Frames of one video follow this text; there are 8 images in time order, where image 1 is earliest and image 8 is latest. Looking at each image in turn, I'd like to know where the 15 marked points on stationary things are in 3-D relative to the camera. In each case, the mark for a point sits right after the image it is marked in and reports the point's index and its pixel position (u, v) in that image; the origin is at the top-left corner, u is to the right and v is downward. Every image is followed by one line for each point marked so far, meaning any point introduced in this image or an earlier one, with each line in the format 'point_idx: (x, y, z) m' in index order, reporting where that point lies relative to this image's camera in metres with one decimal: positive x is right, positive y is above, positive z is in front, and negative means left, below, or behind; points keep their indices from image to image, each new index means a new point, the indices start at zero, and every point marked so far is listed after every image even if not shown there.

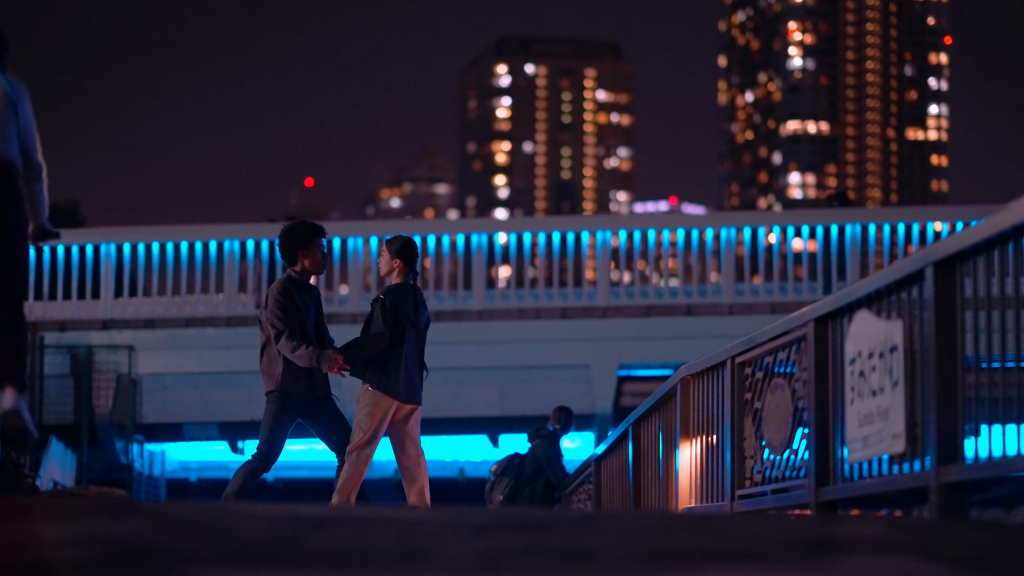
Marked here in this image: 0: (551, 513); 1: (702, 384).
0: (+0.1, -0.6, +3.7) m
1: (+0.9, -0.5, +6.8) m
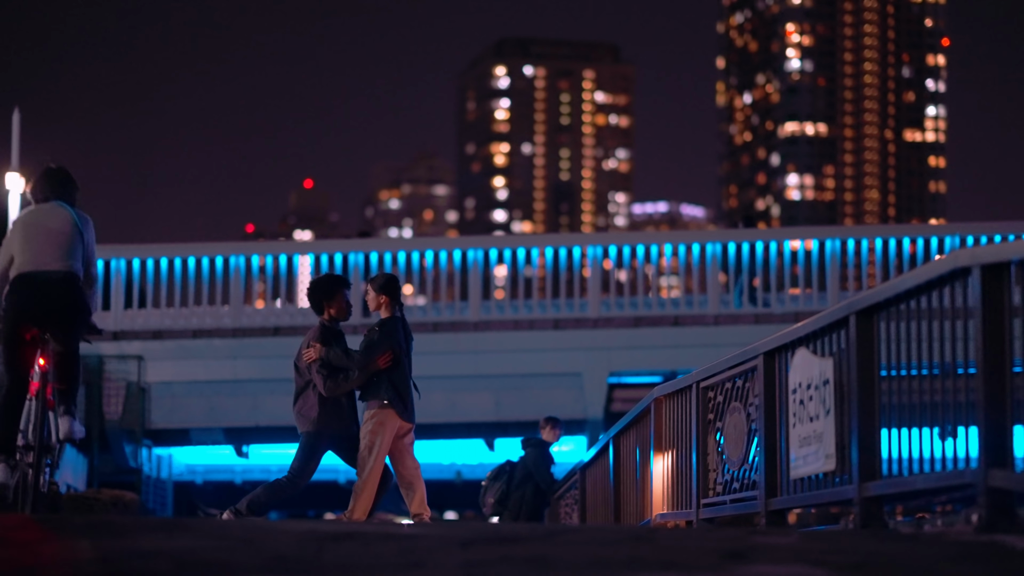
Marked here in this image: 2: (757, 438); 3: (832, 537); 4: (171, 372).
0: (0.0, -0.7, +4.4) m
1: (+0.9, -0.6, +7.5) m
2: (+1.1, -0.6, +6.2) m
3: (+0.9, -0.7, +4.3) m
4: (-4.0, -0.9, +16.5) m
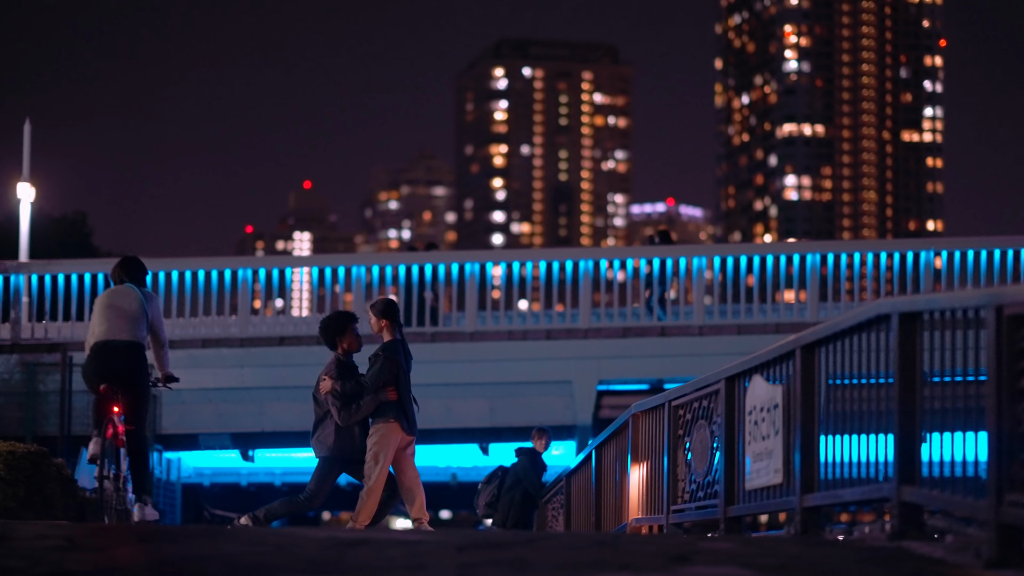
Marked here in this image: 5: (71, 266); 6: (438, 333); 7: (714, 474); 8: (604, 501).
0: (0.0, -0.9, +5.2) m
1: (+0.8, -0.8, +8.3) m
2: (+1.0, -0.7, +7.0) m
3: (+0.9, -0.9, +5.1) m
4: (-4.1, -1.1, +17.3) m
5: (-5.5, +0.3, +17.7) m
6: (-0.9, -0.5, +17.2) m
7: (+1.0, -0.9, +7.1) m
8: (+0.6, -1.4, +9.6) m
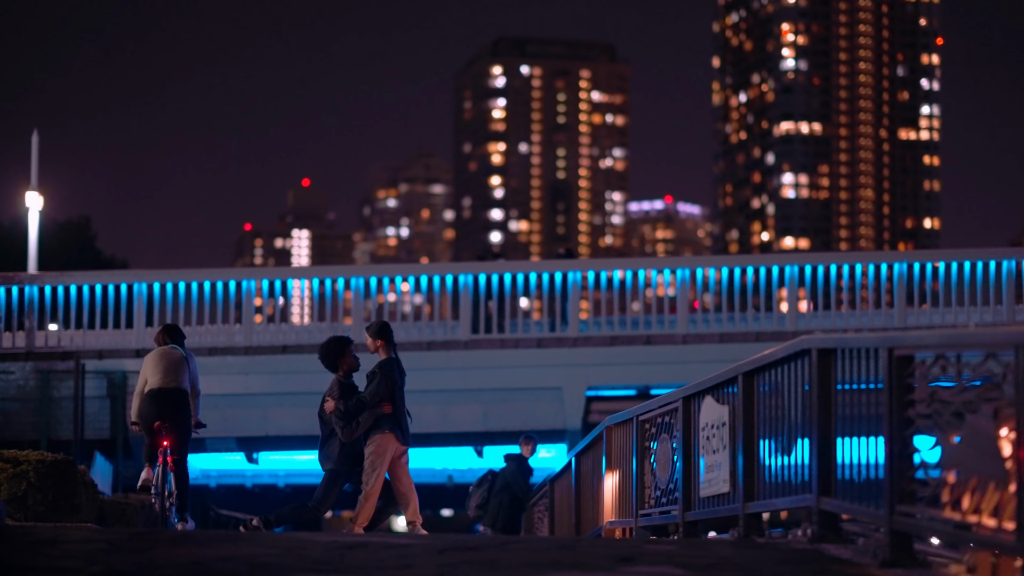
0: (-0.1, -1.1, +6.1) m
1: (+0.7, -0.9, +9.2) m
2: (+0.9, -0.9, +7.9) m
3: (+0.8, -1.1, +5.9) m
4: (-4.2, -1.2, +18.2) m
5: (-5.6, +0.1, +18.6) m
6: (-1.0, -0.7, +18.1) m
7: (+0.9, -1.1, +8.0) m
8: (+0.5, -1.5, +10.5) m
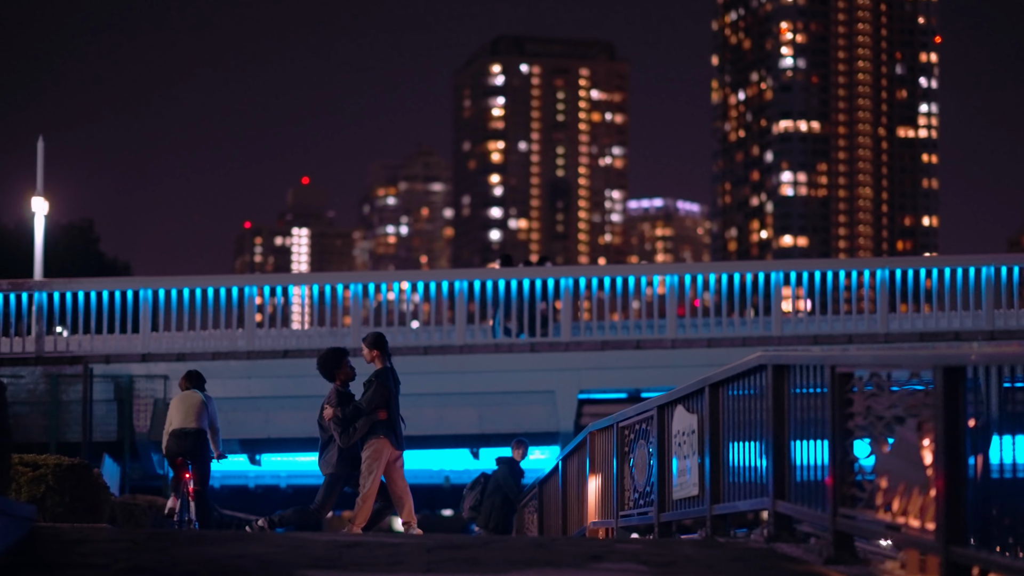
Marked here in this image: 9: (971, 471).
0: (-0.2, -1.2, +6.7) m
1: (+0.6, -1.0, +9.8) m
2: (+0.8, -1.0, +8.5) m
3: (+0.7, -1.2, +6.5) m
4: (-4.3, -1.3, +18.8) m
5: (-5.7, 0.0, +19.2) m
6: (-1.1, -0.8, +18.7) m
7: (+0.8, -1.2, +8.6) m
8: (+0.5, -1.6, +11.1) m
9: (+1.5, -0.6, +4.8) m
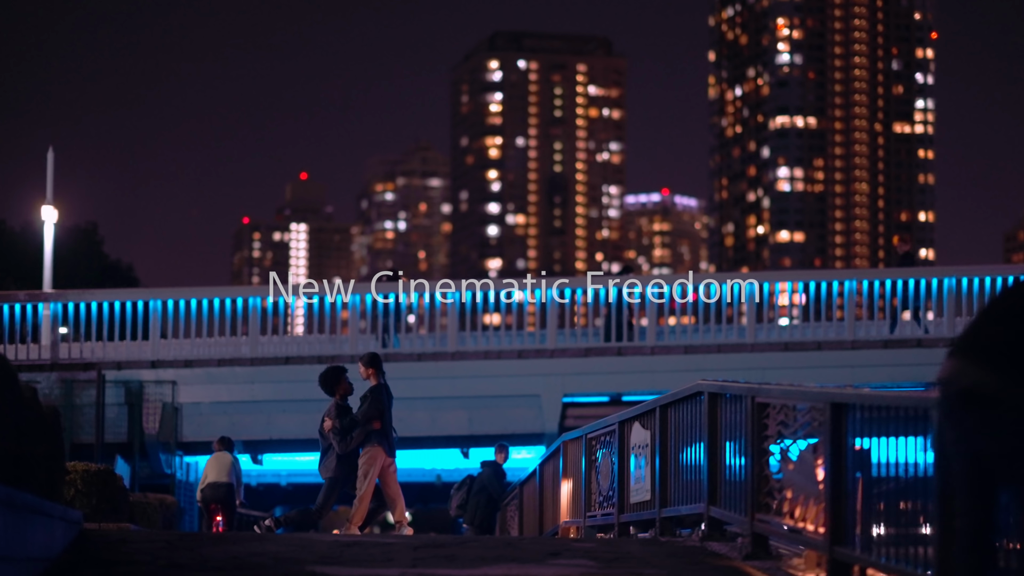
0: (-0.3, -1.4, +7.8) m
1: (+0.5, -1.2, +11.0) m
2: (+0.7, -1.2, +9.7) m
3: (+0.6, -1.4, +7.7) m
4: (-4.4, -1.5, +20.0) m
5: (-5.8, -0.1, +20.3) m
6: (-1.2, -0.9, +19.9) m
7: (+0.7, -1.4, +9.7) m
8: (+0.3, -1.8, +12.2) m
9: (+1.4, -0.8, +5.9) m
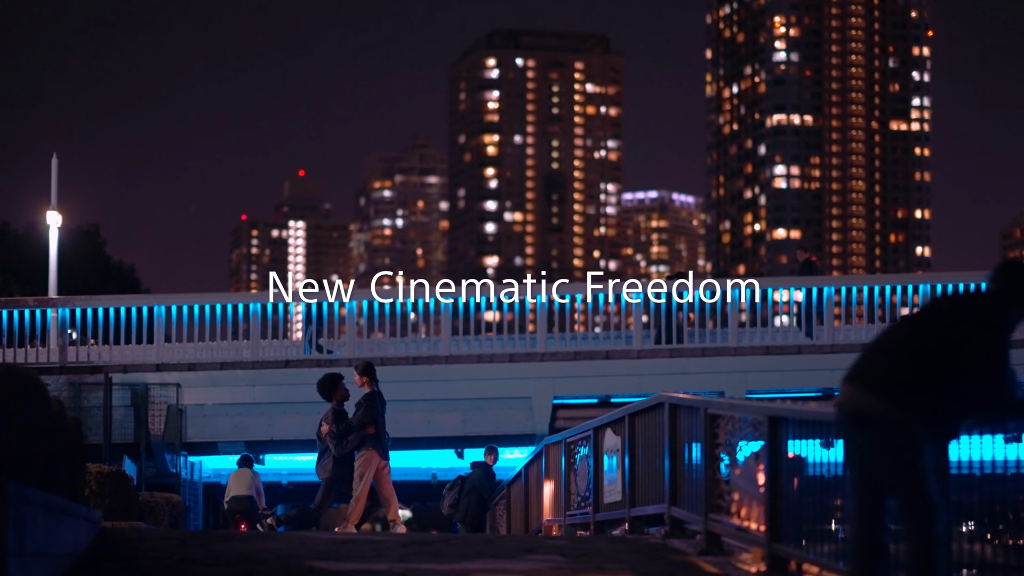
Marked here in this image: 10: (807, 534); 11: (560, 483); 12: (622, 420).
0: (-0.4, -1.5, +8.7) m
1: (+0.4, -1.3, +11.8) m
2: (+0.6, -1.3, +10.5) m
3: (+0.5, -1.5, +8.5) m
4: (-4.6, -1.6, +20.8) m
5: (-6.0, -0.2, +21.1) m
6: (-1.4, -1.0, +20.7) m
7: (+0.6, -1.5, +10.6) m
8: (+0.2, -1.9, +13.0) m
9: (+1.3, -0.9, +6.7) m
10: (+1.3, -1.2, +6.6) m
11: (+0.4, -1.6, +11.6) m
12: (+0.7, -0.9, +9.6) m
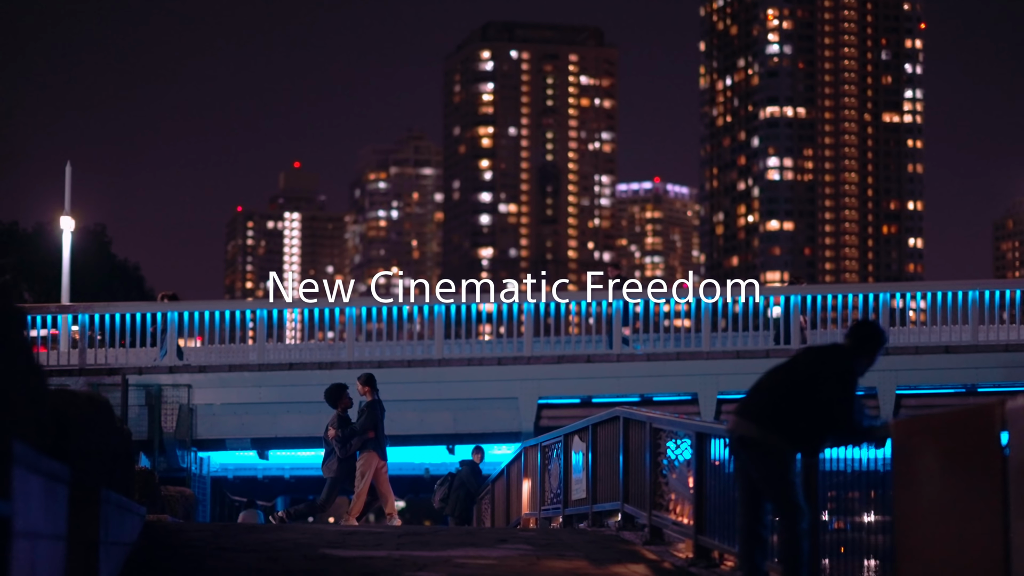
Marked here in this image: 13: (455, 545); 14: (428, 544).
0: (-0.6, -1.7, +10.3) m
1: (+0.2, -1.5, +13.4) m
2: (+0.4, -1.5, +12.1) m
3: (+0.3, -1.7, +10.1) m
4: (-4.8, -1.7, +22.4) m
5: (-6.2, -0.3, +22.7) m
6: (-1.6, -1.1, +22.3) m
7: (+0.4, -1.7, +12.2) m
8: (0.0, -2.1, +14.7) m
9: (+1.2, -1.2, +8.3) m
10: (+1.2, -1.4, +8.2) m
11: (+0.2, -1.8, +13.2) m
12: (+0.6, -1.1, +11.2) m
13: (-0.3, -1.7, +9.4) m
14: (-0.4, -1.7, +9.4) m
